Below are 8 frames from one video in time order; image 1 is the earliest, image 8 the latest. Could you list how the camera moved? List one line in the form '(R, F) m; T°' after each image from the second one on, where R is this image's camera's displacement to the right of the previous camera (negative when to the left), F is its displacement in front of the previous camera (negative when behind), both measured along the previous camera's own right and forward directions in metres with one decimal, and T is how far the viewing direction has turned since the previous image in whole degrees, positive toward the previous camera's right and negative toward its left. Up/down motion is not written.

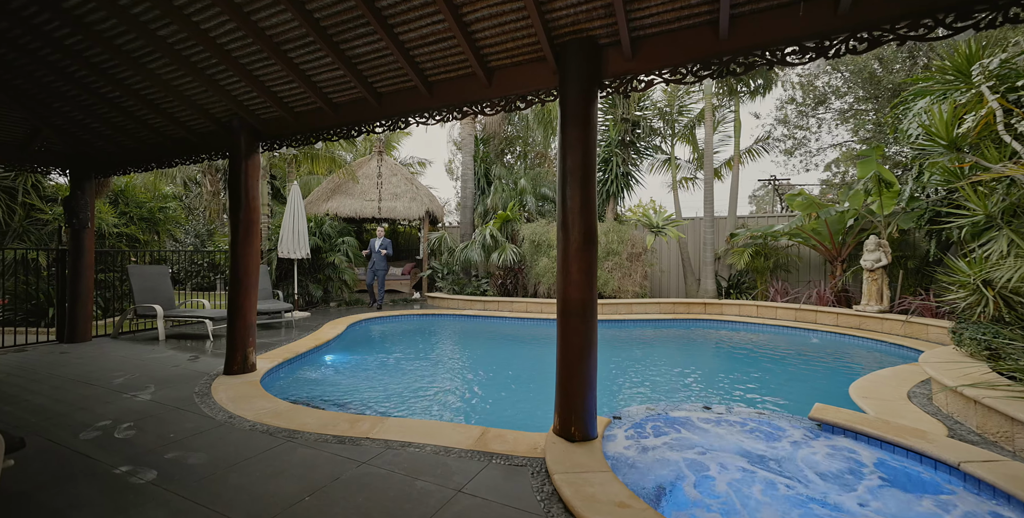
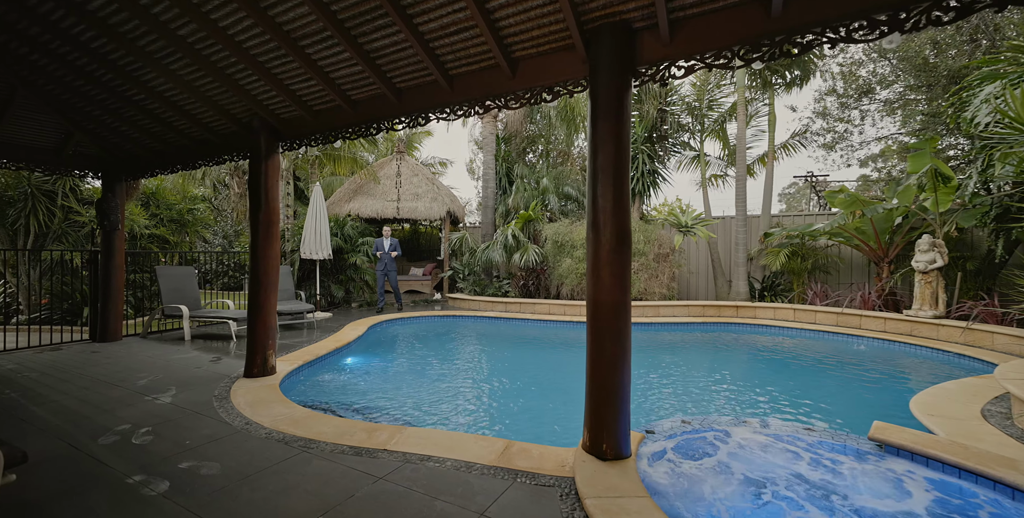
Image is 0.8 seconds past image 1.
(0.0, +0.2) m; -3°
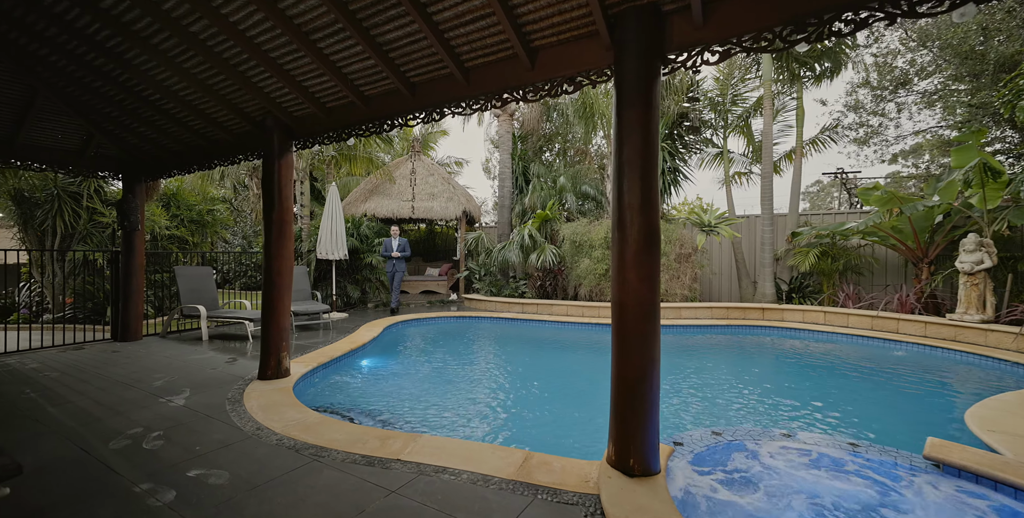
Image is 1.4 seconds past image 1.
(0.0, +0.1) m; -2°
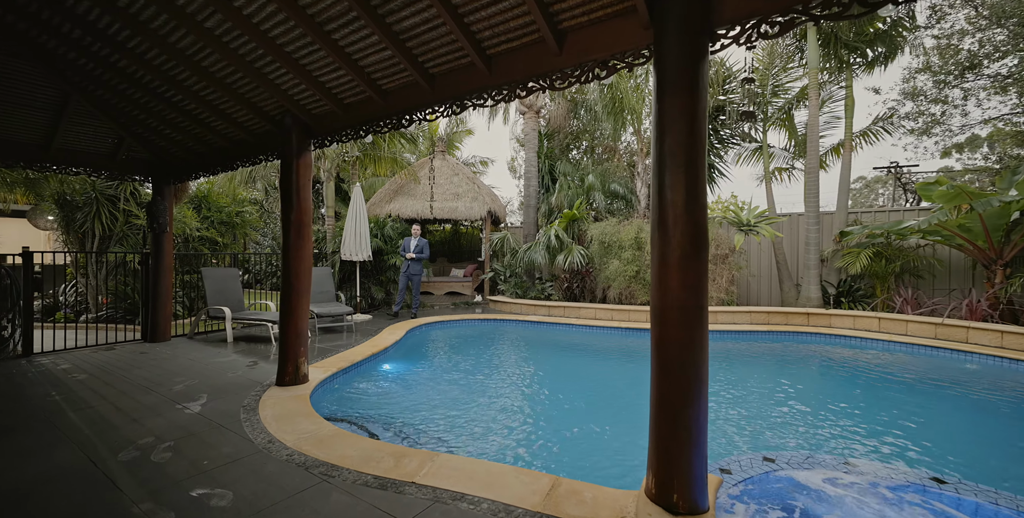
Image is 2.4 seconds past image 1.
(0.0, +0.2) m; -3°
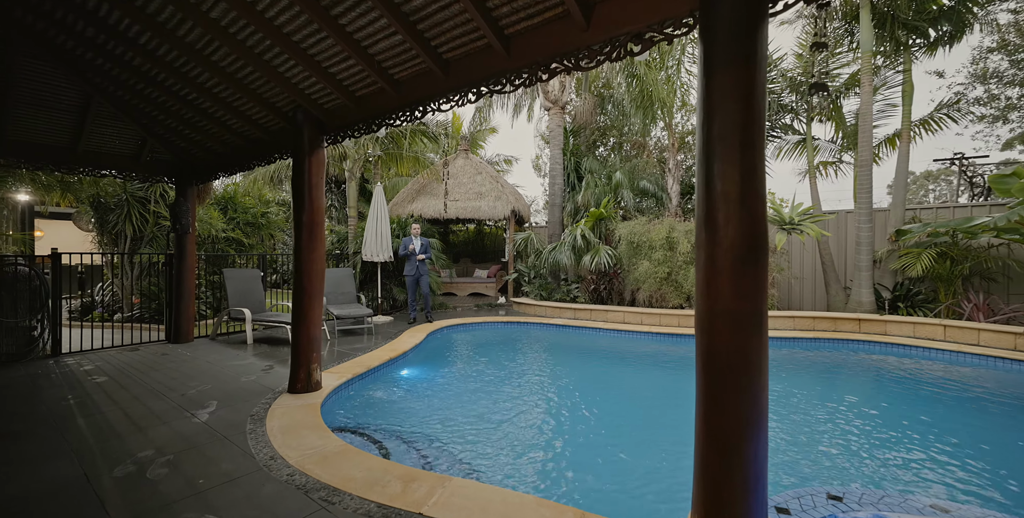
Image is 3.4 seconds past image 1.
(0.0, +0.3) m; -3°
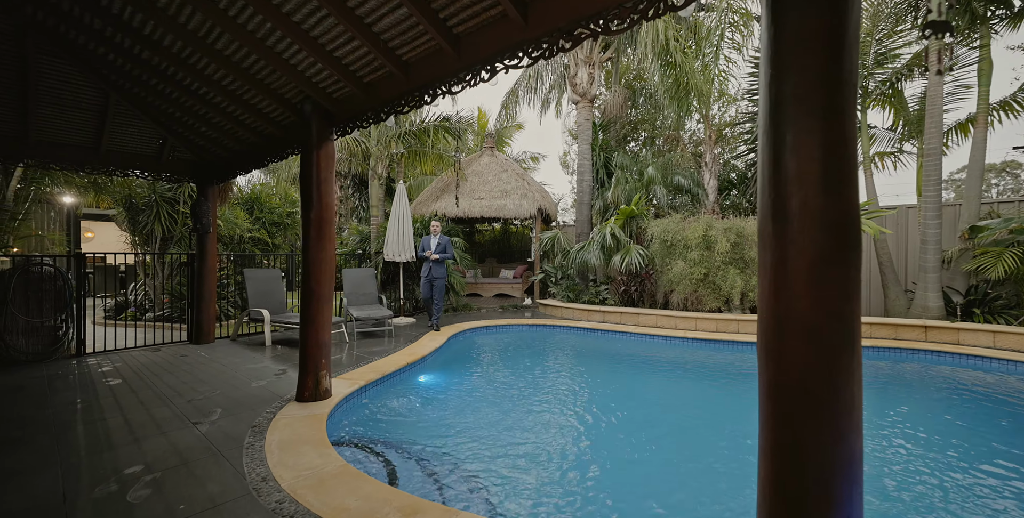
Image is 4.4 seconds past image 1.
(+0.1, +0.3) m; -4°
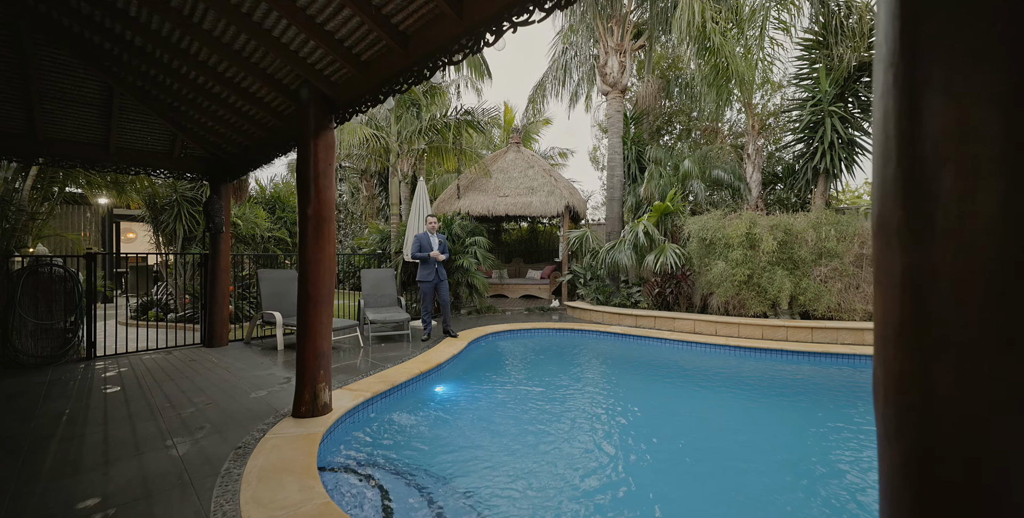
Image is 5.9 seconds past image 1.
(+0.1, +0.5) m; -4°
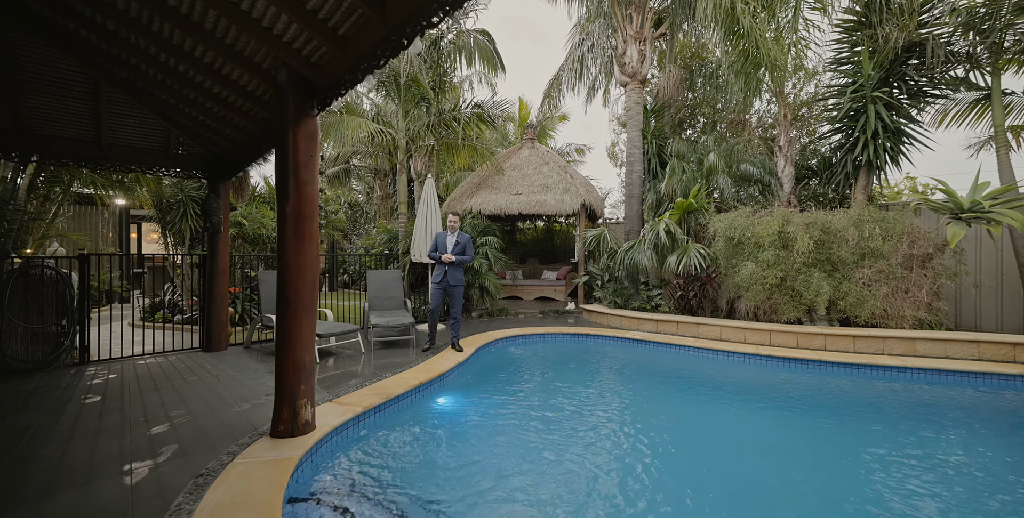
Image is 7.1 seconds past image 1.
(+0.1, +0.4) m; -3°
